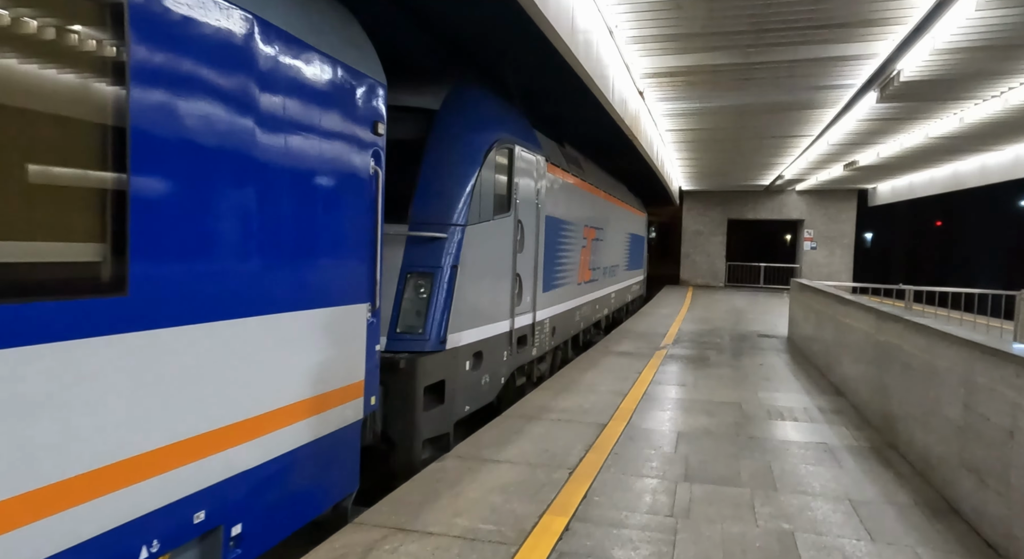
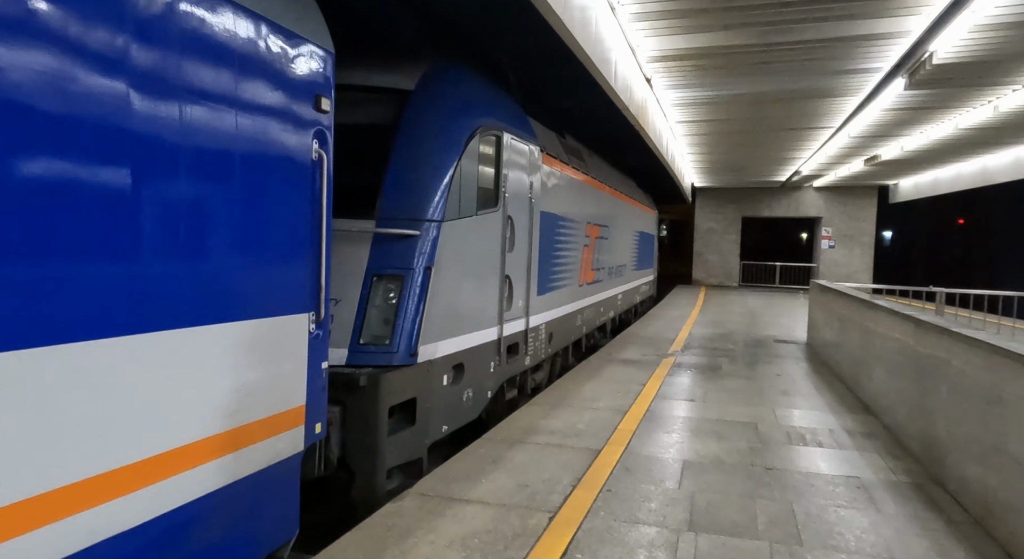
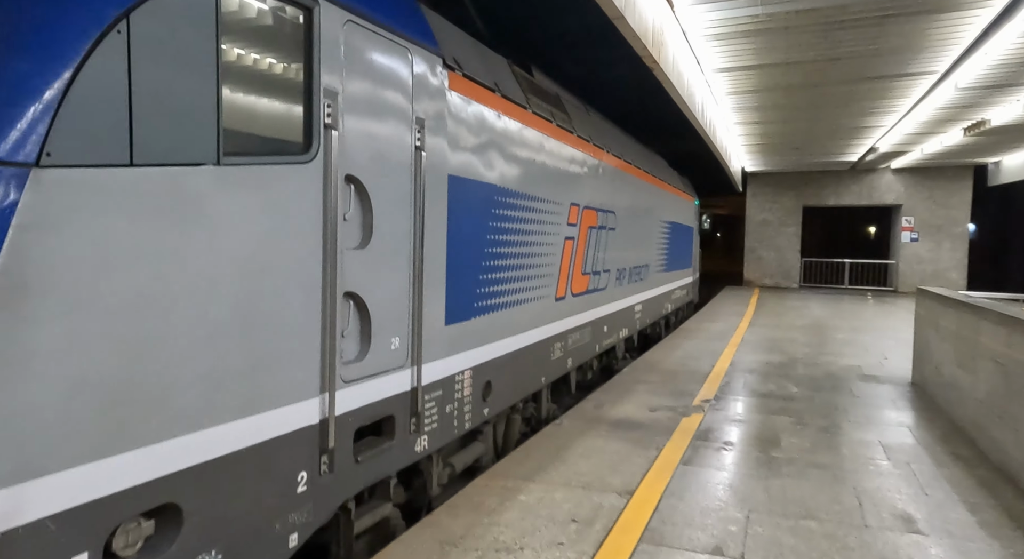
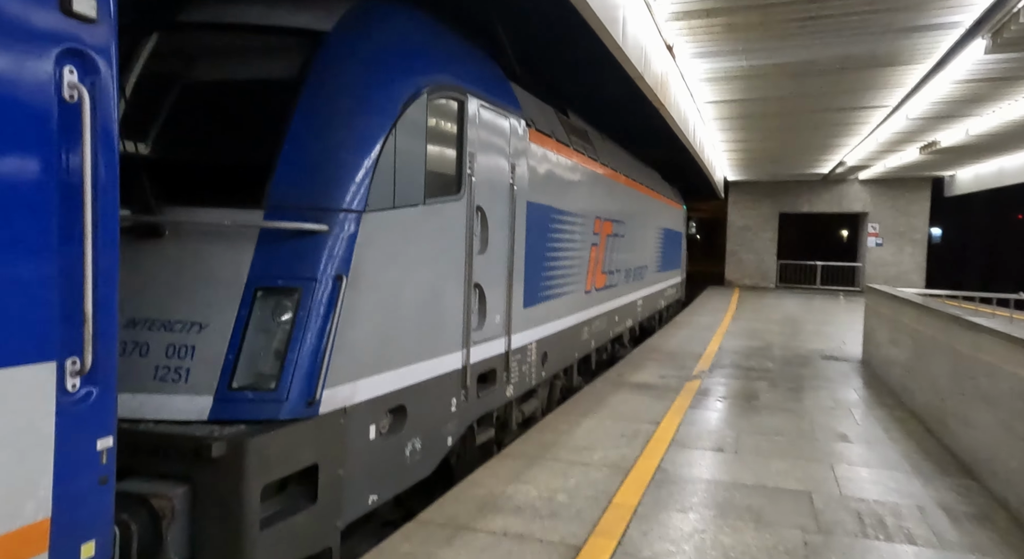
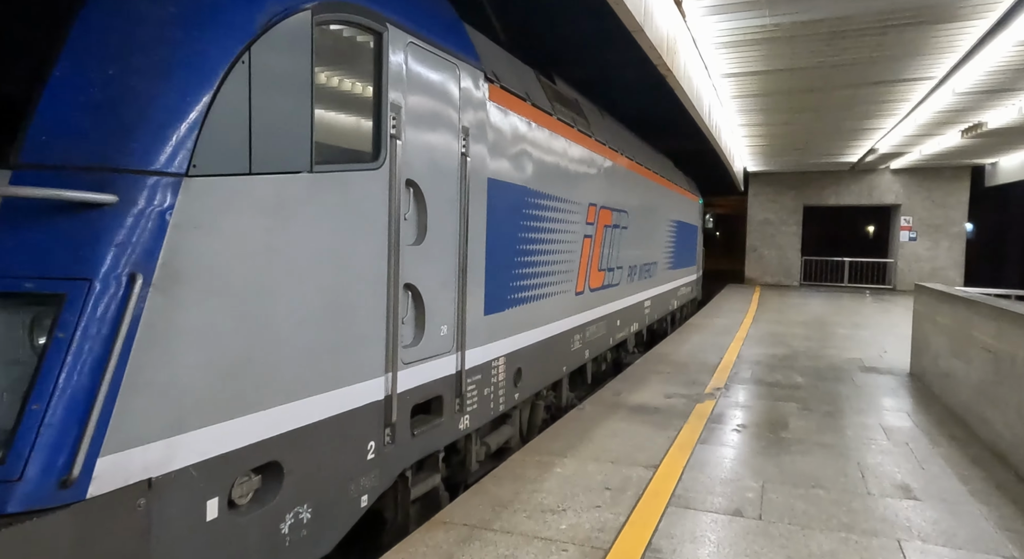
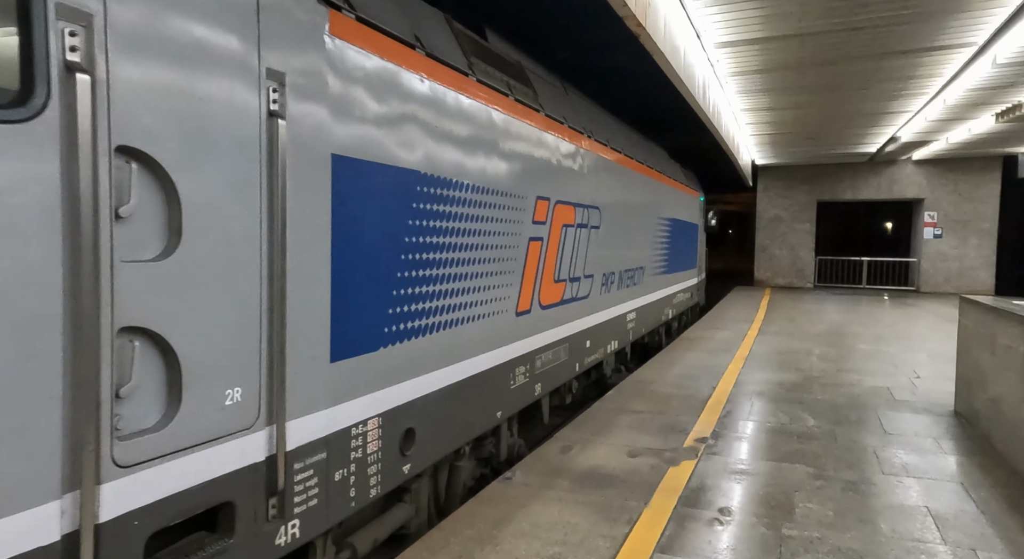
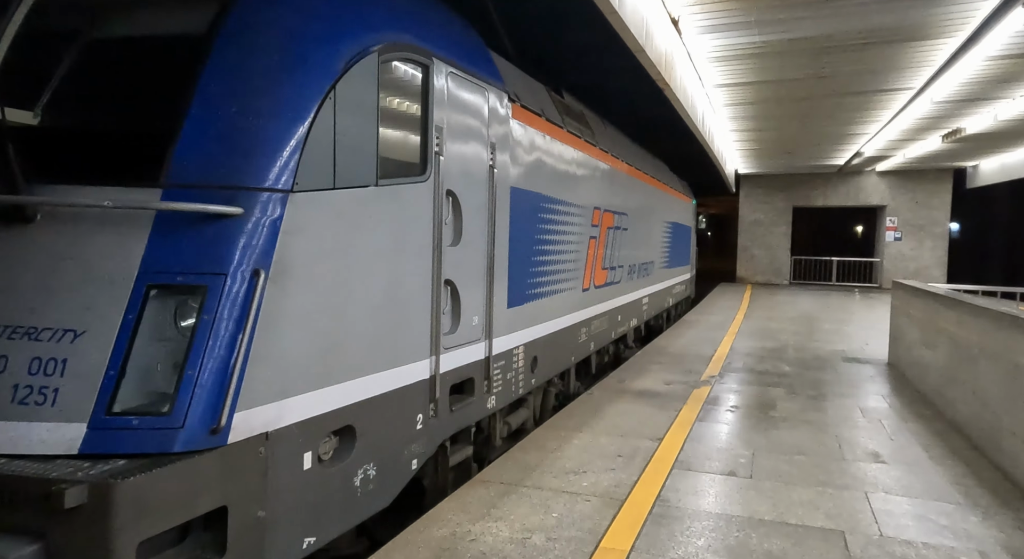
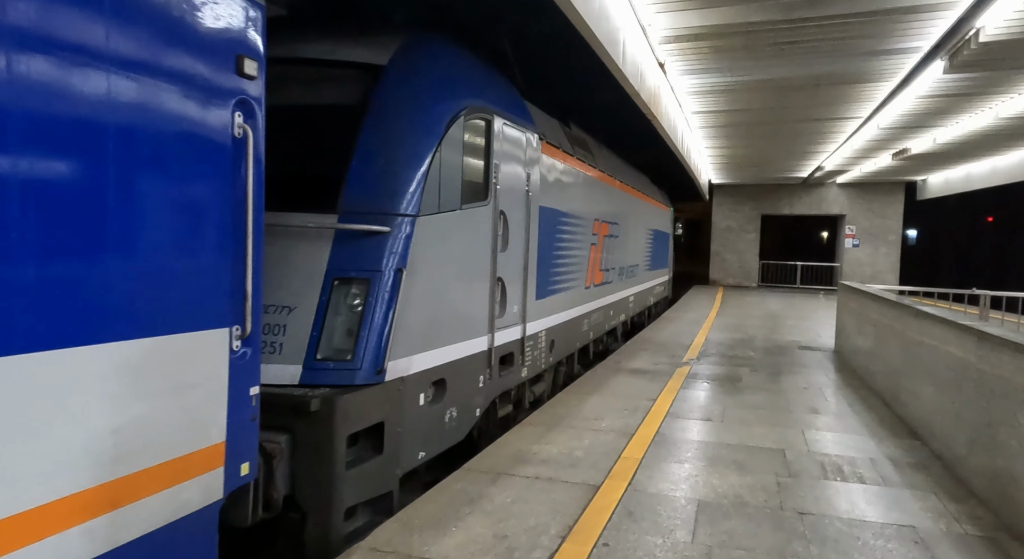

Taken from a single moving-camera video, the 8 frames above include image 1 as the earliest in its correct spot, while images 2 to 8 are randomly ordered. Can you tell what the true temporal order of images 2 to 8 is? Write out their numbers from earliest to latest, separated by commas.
2, 8, 4, 7, 5, 3, 6
